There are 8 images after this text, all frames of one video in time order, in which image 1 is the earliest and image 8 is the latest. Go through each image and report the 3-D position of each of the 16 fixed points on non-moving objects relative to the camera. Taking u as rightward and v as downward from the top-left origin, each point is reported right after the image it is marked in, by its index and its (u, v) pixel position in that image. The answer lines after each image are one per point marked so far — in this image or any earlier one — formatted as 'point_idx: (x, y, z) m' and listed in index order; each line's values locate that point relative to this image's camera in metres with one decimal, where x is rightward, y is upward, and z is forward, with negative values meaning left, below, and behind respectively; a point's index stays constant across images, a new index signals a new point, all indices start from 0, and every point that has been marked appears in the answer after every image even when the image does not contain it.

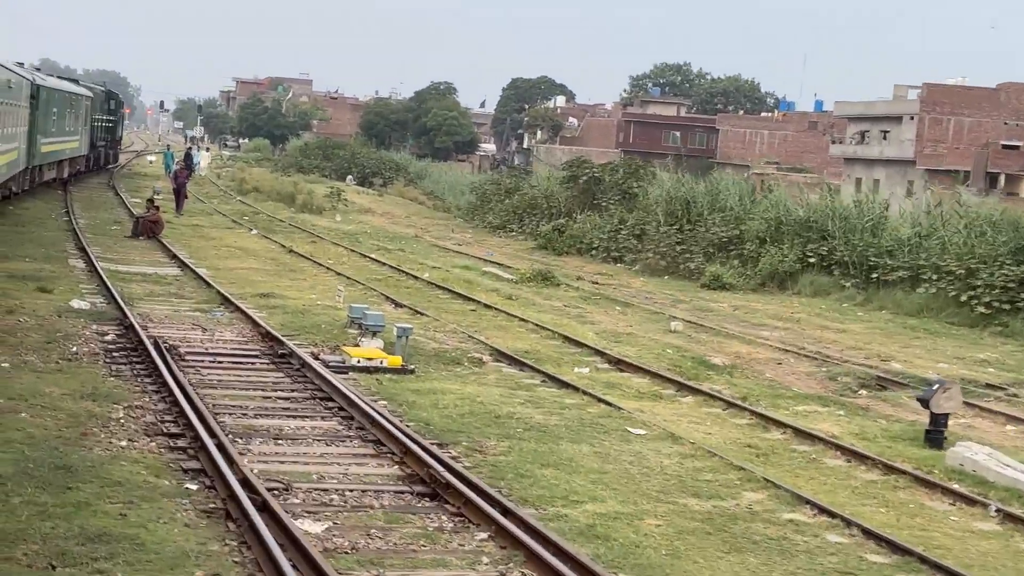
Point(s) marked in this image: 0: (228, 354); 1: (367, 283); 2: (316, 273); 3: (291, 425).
0: (-2.2, -0.5, +11.4) m
1: (-1.8, +0.1, +18.0) m
2: (-2.5, +0.2, +19.1) m
3: (-1.3, -0.8, +8.8) m
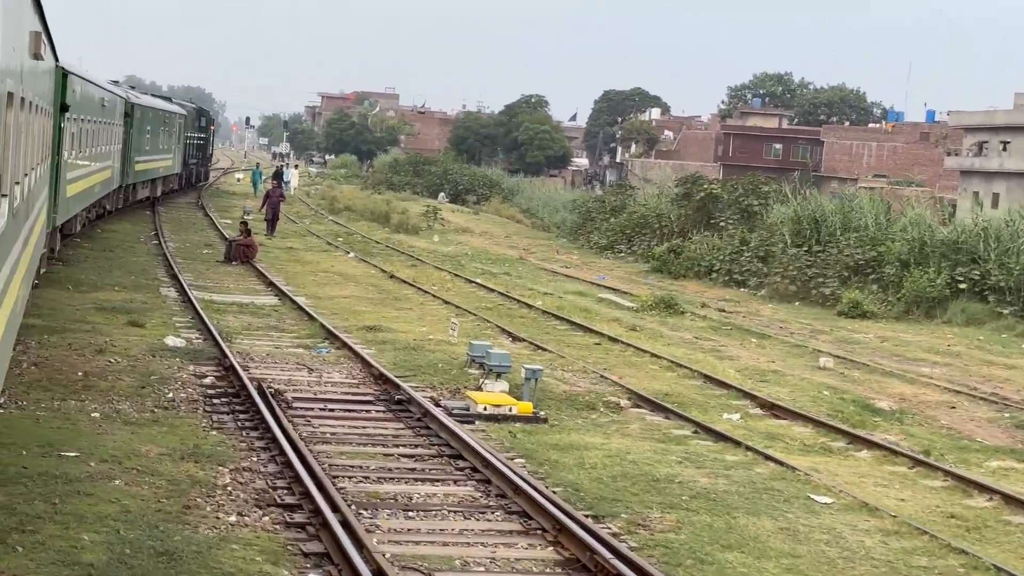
0: (-1.2, -0.7, +10.3) m
1: (-0.4, -0.3, +16.9) m
2: (-1.1, -0.1, +17.9) m
3: (-0.5, -1.0, +7.7) m
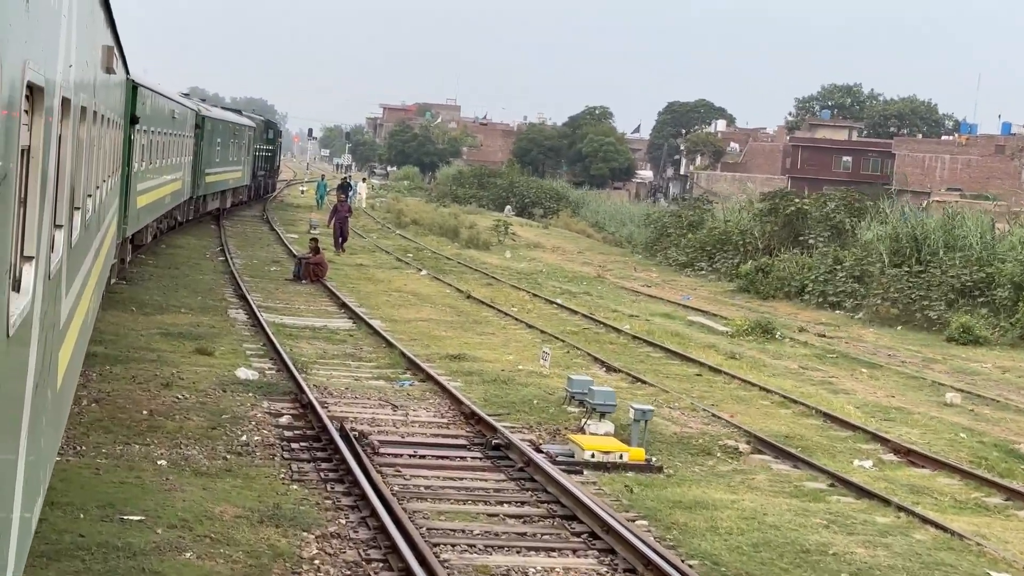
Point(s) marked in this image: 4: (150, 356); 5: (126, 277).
0: (-0.5, -0.9, +9.2) m
1: (+0.5, -0.5, +15.8) m
2: (-0.1, -0.4, +16.9) m
3: (+0.1, -1.2, +6.6) m
4: (-2.8, -0.5, +11.7) m
5: (-4.4, +0.1, +17.3) m
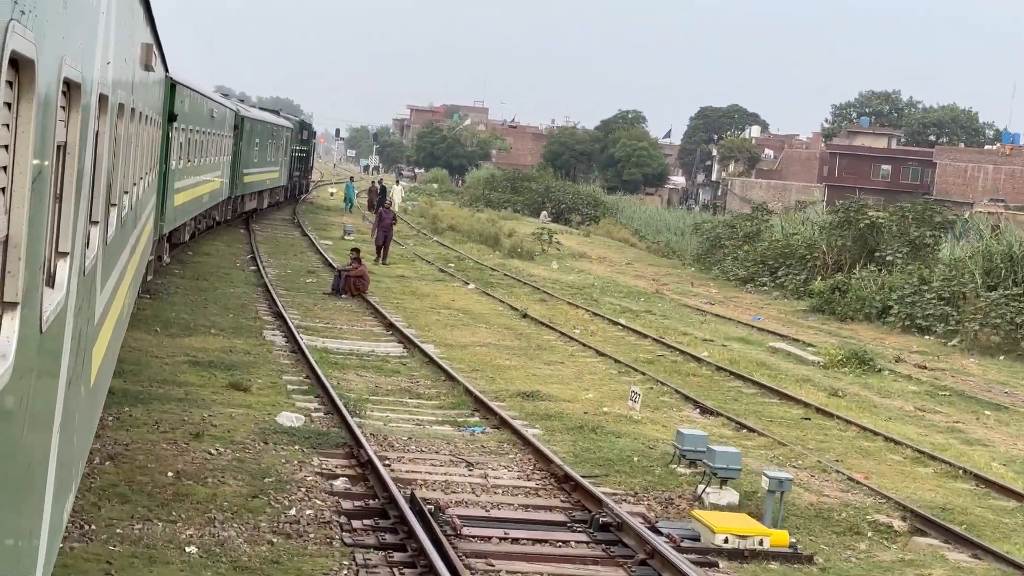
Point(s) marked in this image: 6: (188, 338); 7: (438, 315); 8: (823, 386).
0: (0.0, -1.1, +7.5) m
1: (+1.2, -0.7, +14.0) m
2: (+0.6, -0.6, +15.1) m
3: (+0.6, -1.4, +4.8) m
4: (-2.2, -0.7, +9.9) m
5: (-3.7, 0.0, +15.6) m
6: (-2.8, -0.4, +13.1) m
7: (-0.8, -0.3, +17.1) m
8: (+2.8, -0.9, +13.7) m
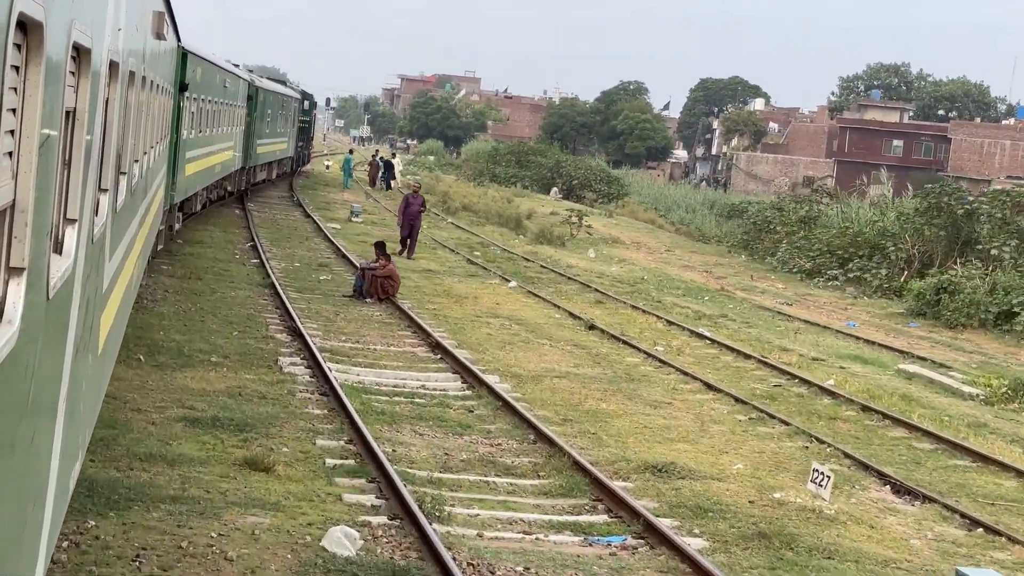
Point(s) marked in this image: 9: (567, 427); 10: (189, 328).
0: (+0.7, -1.4, +4.3) m
1: (+1.8, -0.9, +10.8) m
2: (+1.2, -0.7, +11.9) m
3: (+1.3, -1.7, +1.6) m
4: (-1.5, -0.9, +6.7) m
5: (-3.1, -0.1, +12.4) m
6: (-2.2, -0.5, +9.9) m
7: (-0.2, -0.4, +13.9) m
8: (+3.5, -1.0, +10.5) m
9: (+0.3, -0.8, +9.2) m
10: (-2.5, -0.3, +11.6) m
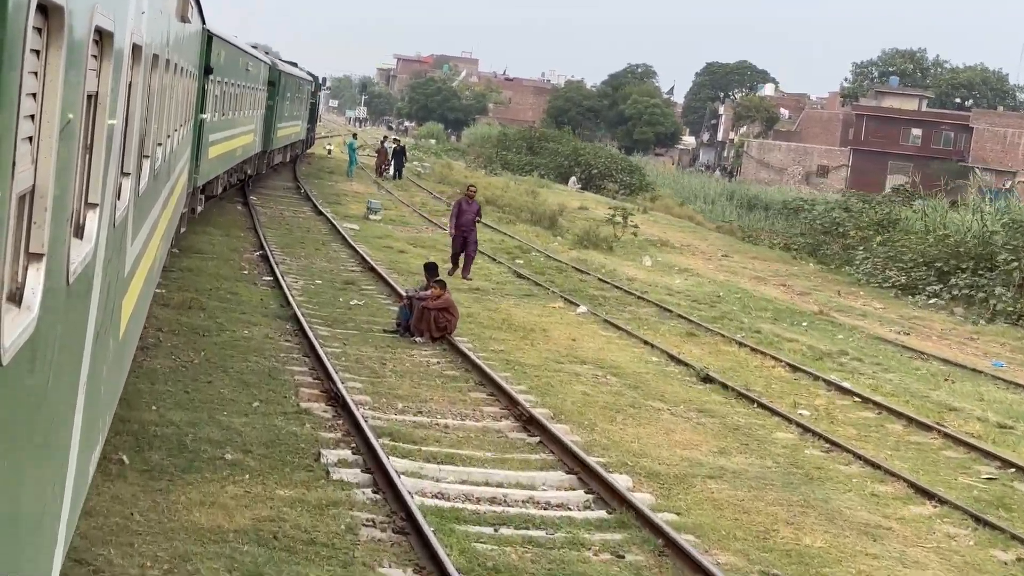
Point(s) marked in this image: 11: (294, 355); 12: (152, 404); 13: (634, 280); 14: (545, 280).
0: (+1.5, -1.8, +1.1) m
1: (+2.5, -1.2, +7.6) m
2: (+1.9, -1.0, +8.7) m
3: (+2.1, -2.1, -1.6) m
4: (-0.8, -1.2, +3.5) m
5: (-2.4, -0.4, +9.1) m
6: (-1.4, -0.9, +6.6) m
7: (+0.5, -0.7, +10.7) m
8: (+4.2, -1.4, +7.3) m
9: (+1.1, -1.2, +6.0) m
10: (-1.8, -0.6, +8.4) m
11: (-1.5, -0.4, +10.5) m
12: (-1.9, -0.6, +8.1) m
13: (+1.6, +0.1, +19.3) m
14: (+0.4, +0.1, +17.8) m
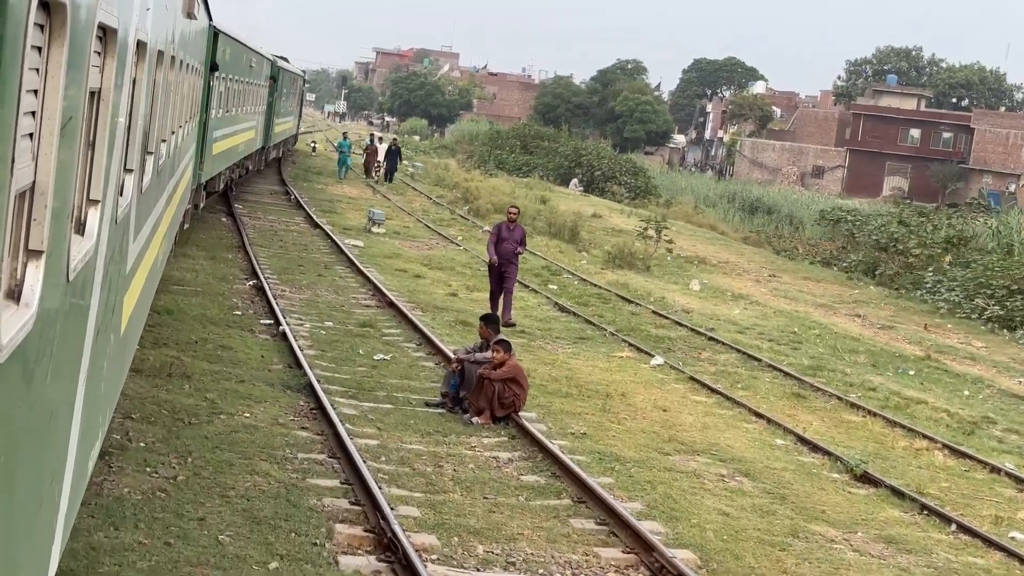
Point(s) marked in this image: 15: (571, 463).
0: (+2.2, -2.2, -1.8) m
1: (+3.1, -1.6, +4.8) m
2: (+2.4, -1.4, +5.8) m
3: (+2.8, -2.6, -4.4) m
4: (-0.2, -1.6, +0.6) m
5: (-1.8, -0.7, +6.2) m
6: (-0.8, -1.2, +3.7) m
7: (+1.0, -1.0, +7.8) m
8: (+4.8, -1.8, +4.5) m
9: (+1.7, -1.6, +3.1) m
10: (-1.2, -1.0, +5.5) m
11: (-1.0, -0.8, +7.6) m
12: (-1.4, -1.0, +5.1) m
13: (+1.9, -0.3, +16.4) m
14: (+0.8, -0.3, +14.9) m
15: (+0.3, -0.9, +7.9) m
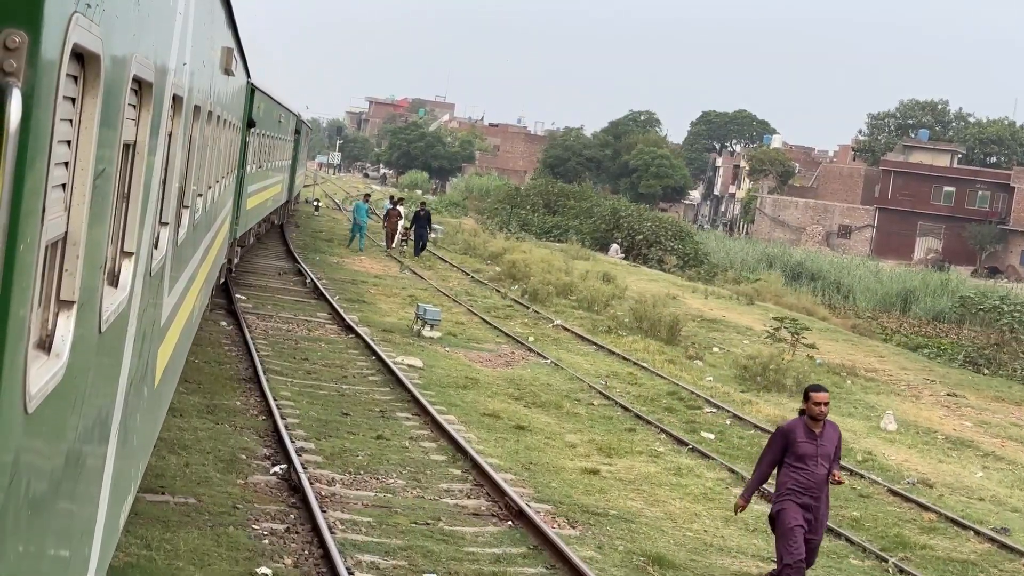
0: (+3.4, -2.7, -7.4) m
1: (+4.3, -2.4, -0.8) m
2: (+3.6, -2.2, +0.2) m
3: (+4.1, -3.0, -10.0) m
4: (+1.1, -2.2, -5.0) m
5: (-0.7, -1.5, +0.6) m
6: (+0.4, -2.0, -1.9) m
7: (+2.2, -1.9, +2.2) m
8: (+5.9, -2.6, -1.1) m
9: (+2.9, -2.3, -2.5) m
10: (0.0, -1.7, -0.1) m
11: (+0.2, -1.6, +2.0) m
12: (-0.2, -1.7, -0.5) m
13: (+3.0, -1.4, +10.8) m
14: (+1.9, -1.4, +9.4) m
15: (+1.4, -1.8, +2.3) m
